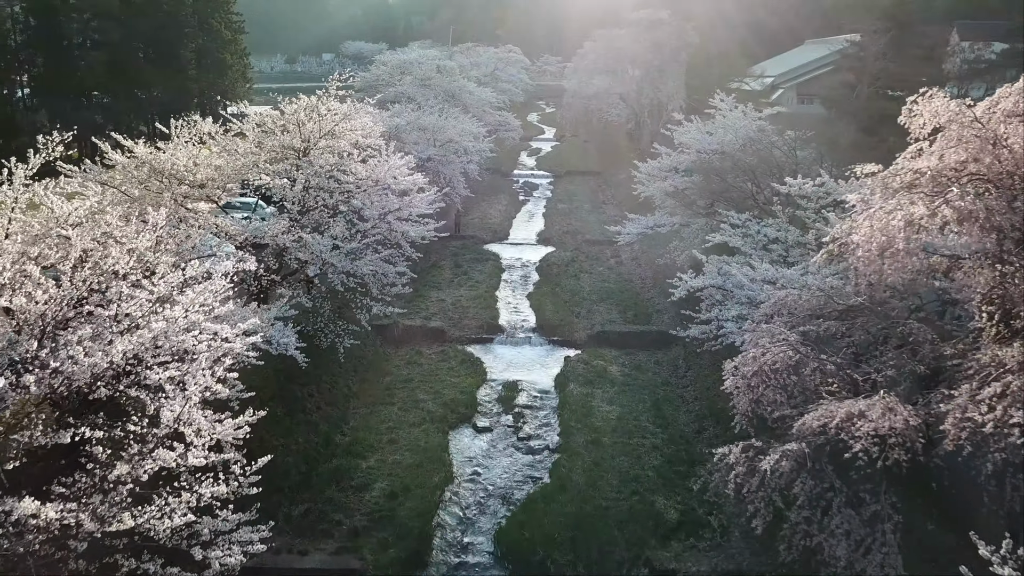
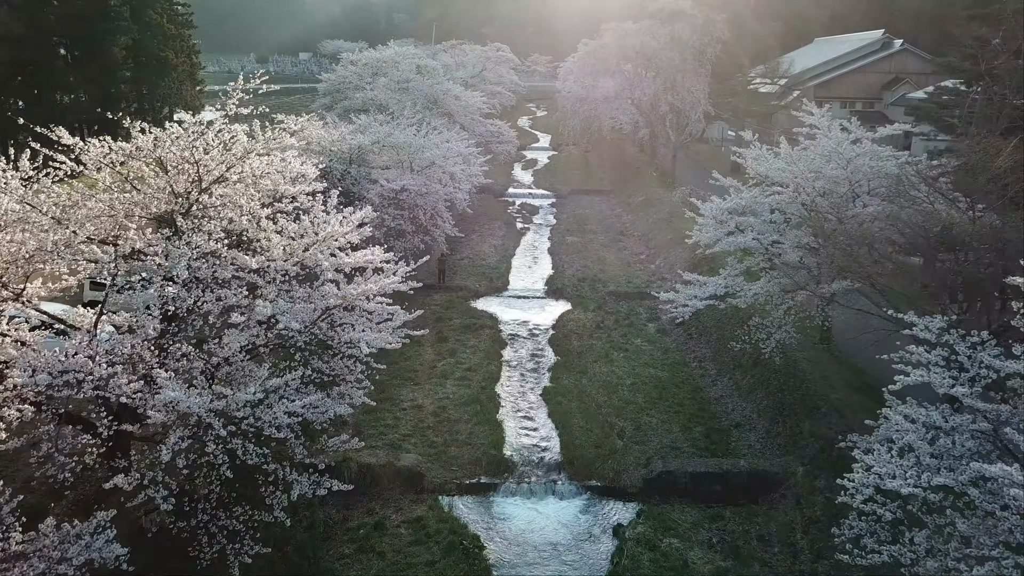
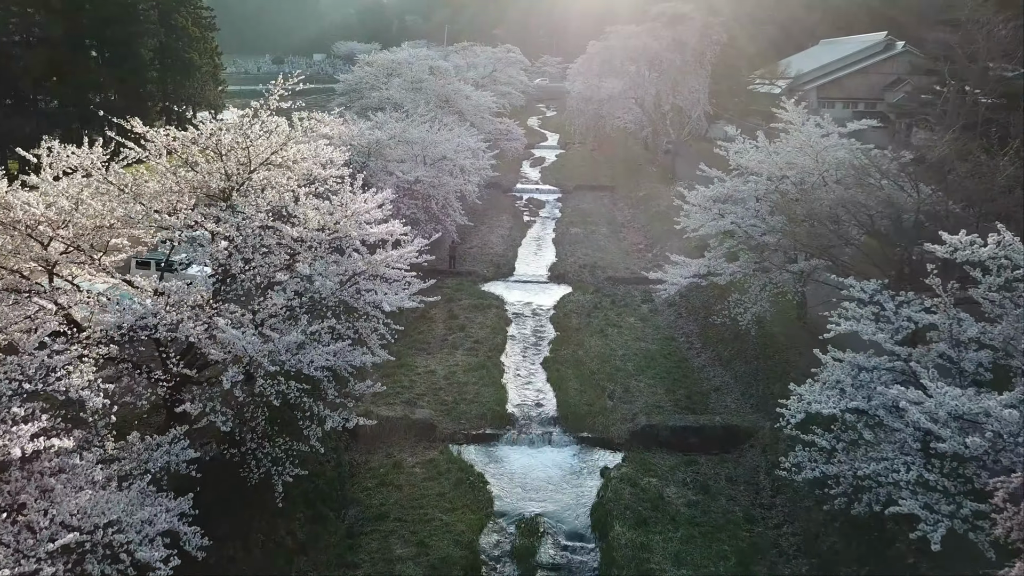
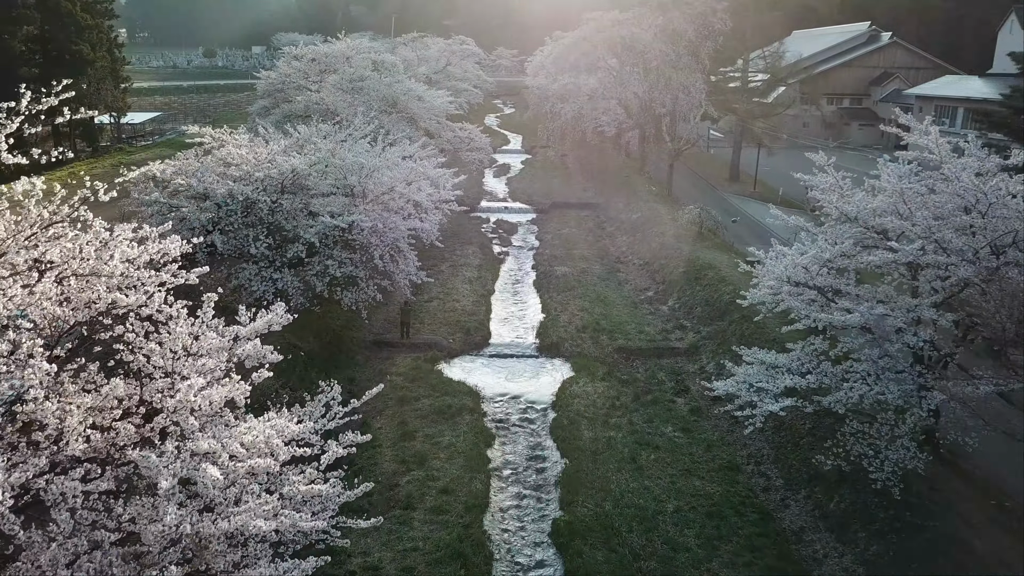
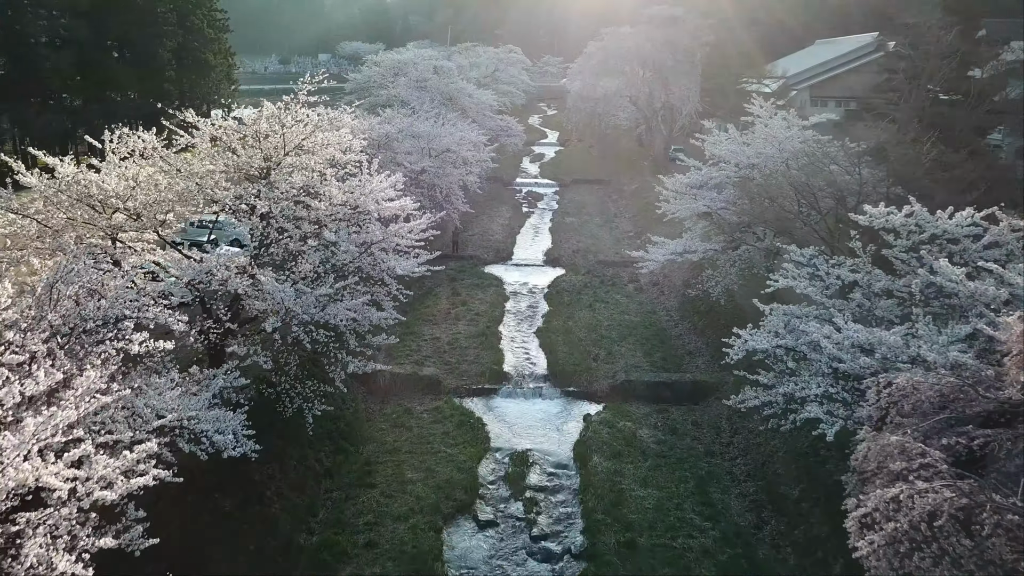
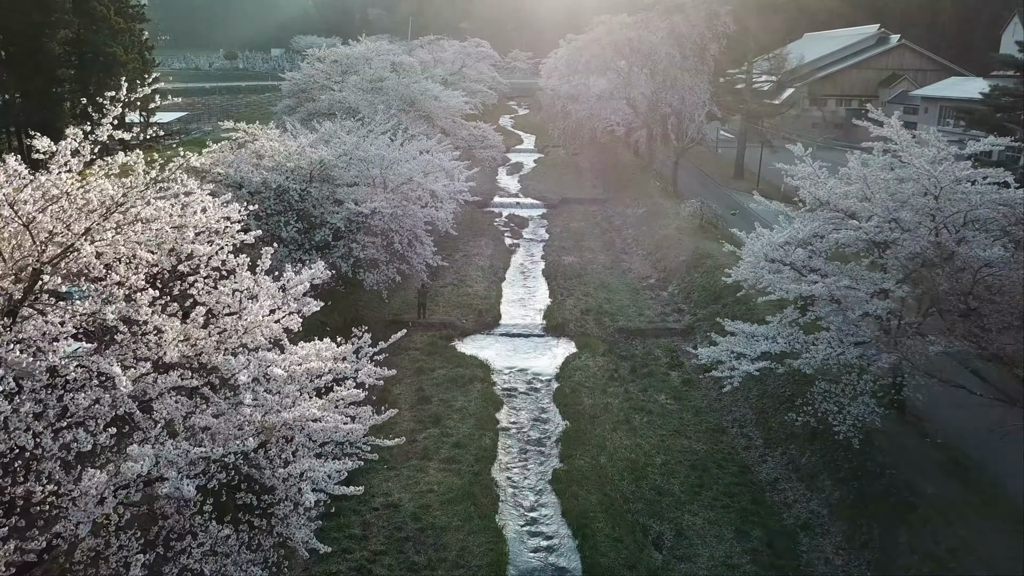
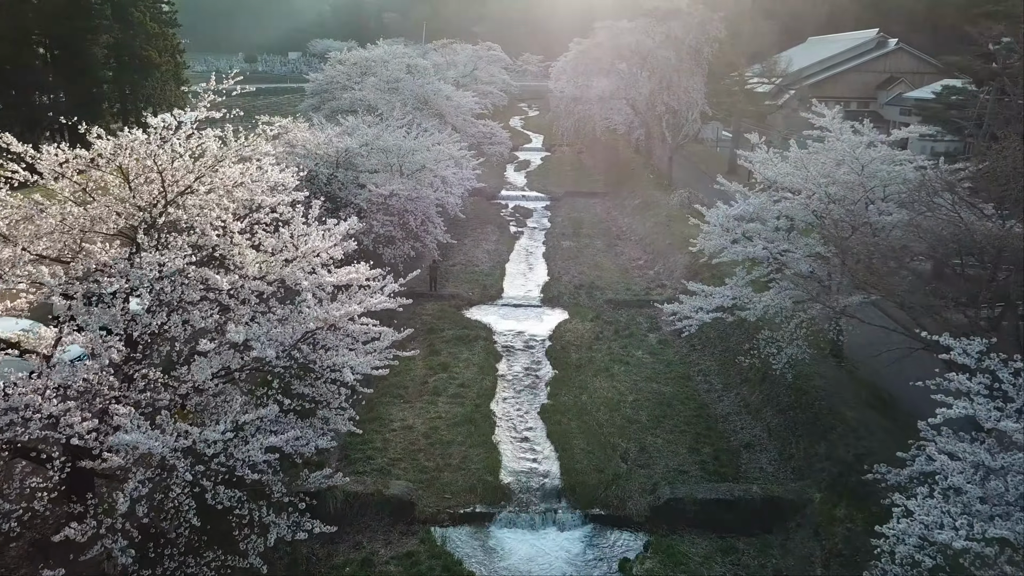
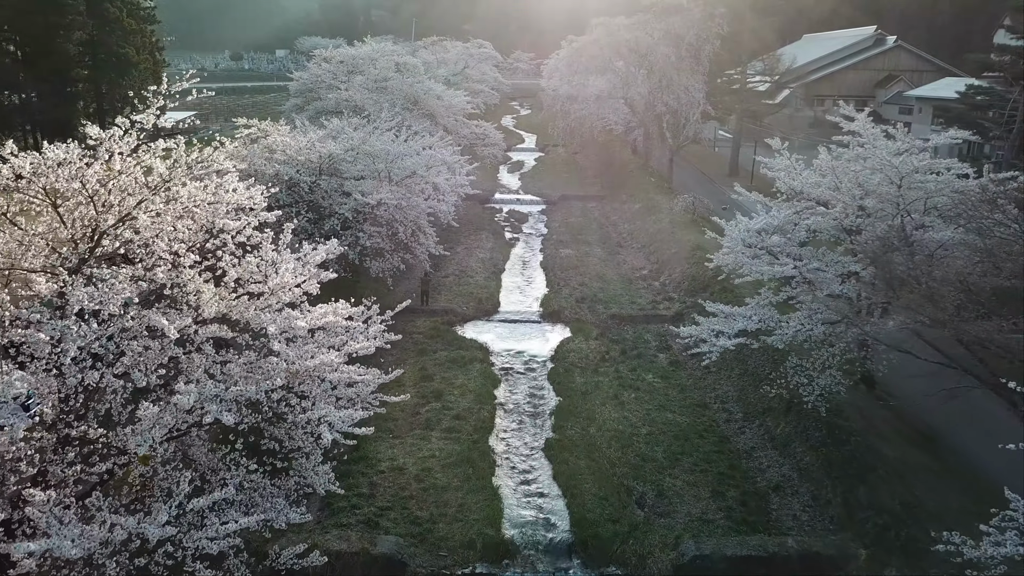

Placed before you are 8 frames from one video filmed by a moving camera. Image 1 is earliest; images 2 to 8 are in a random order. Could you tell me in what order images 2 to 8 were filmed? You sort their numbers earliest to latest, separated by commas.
5, 3, 2, 7, 8, 6, 4
